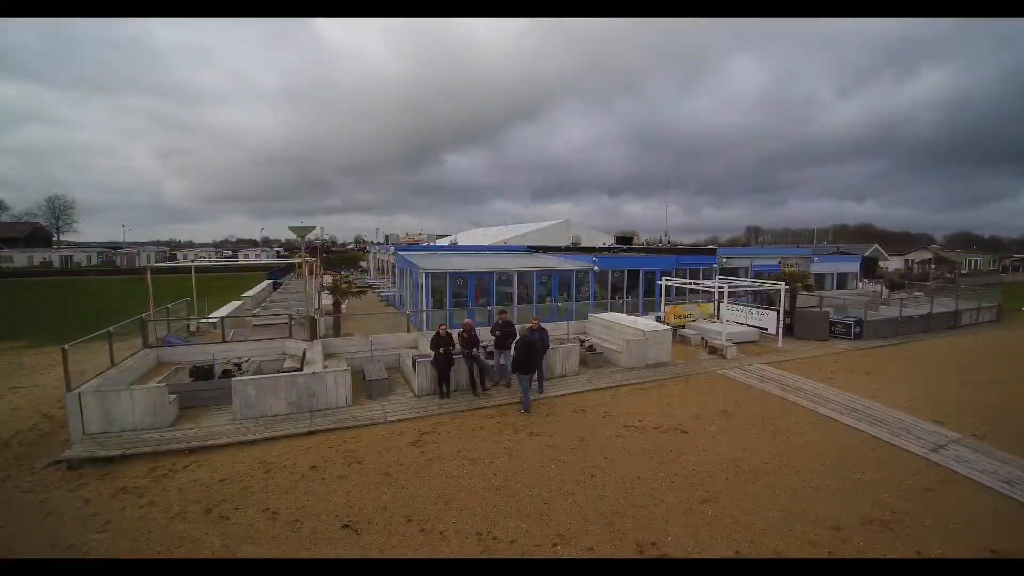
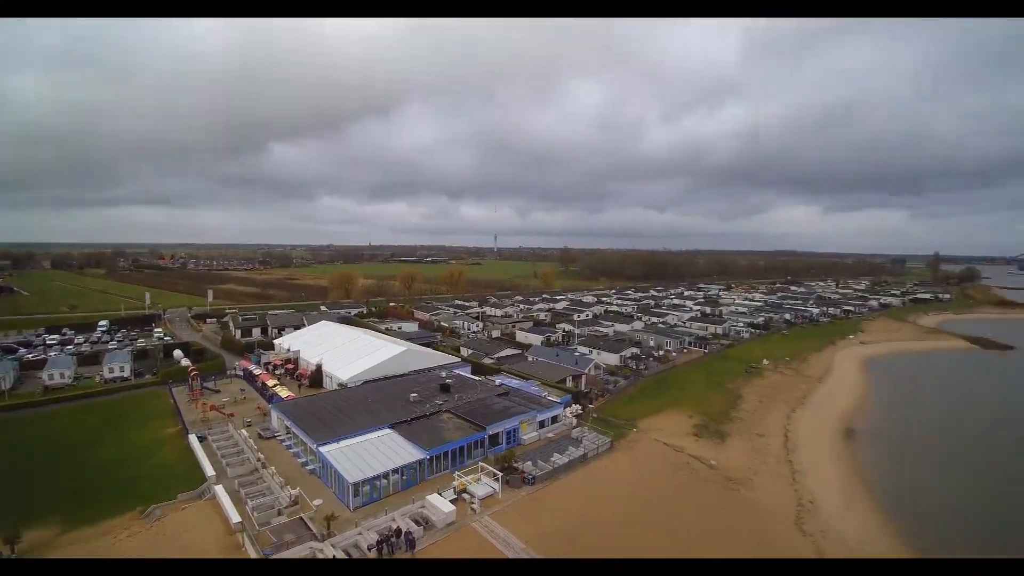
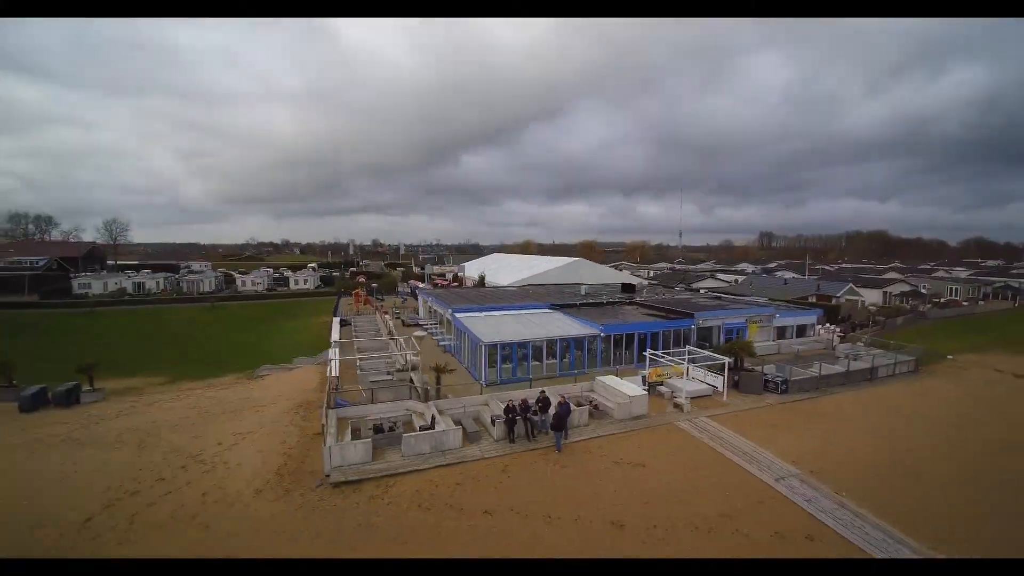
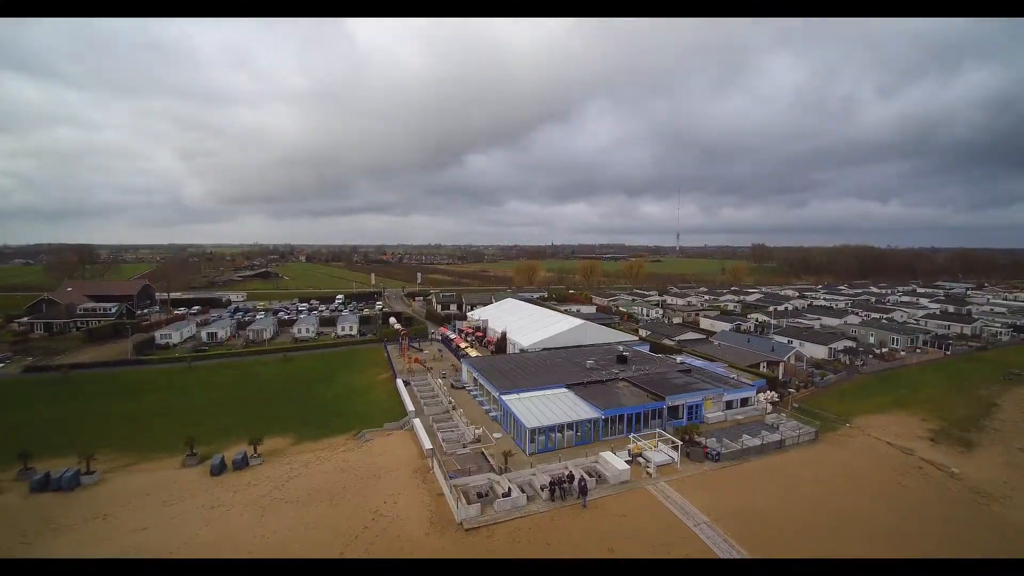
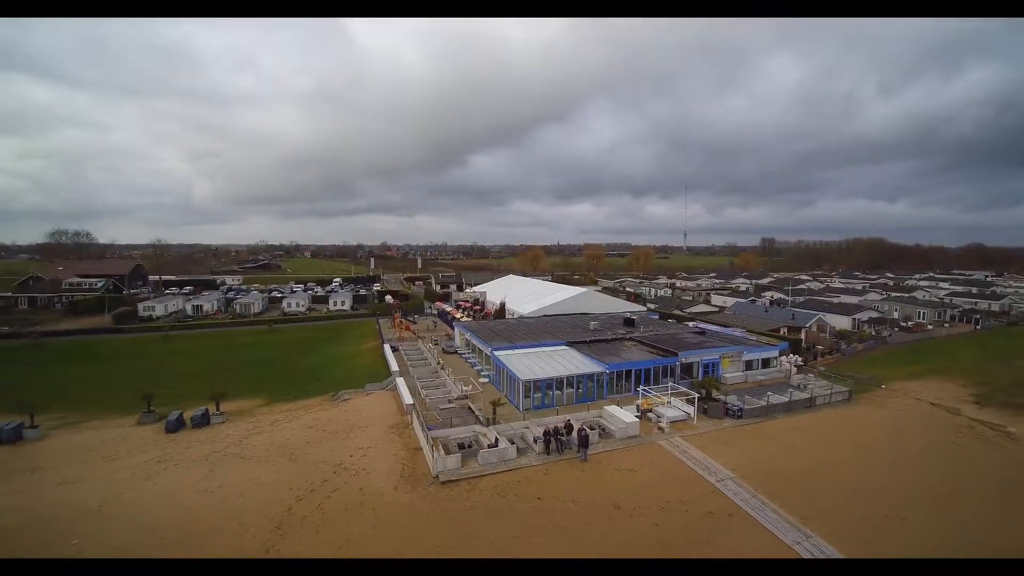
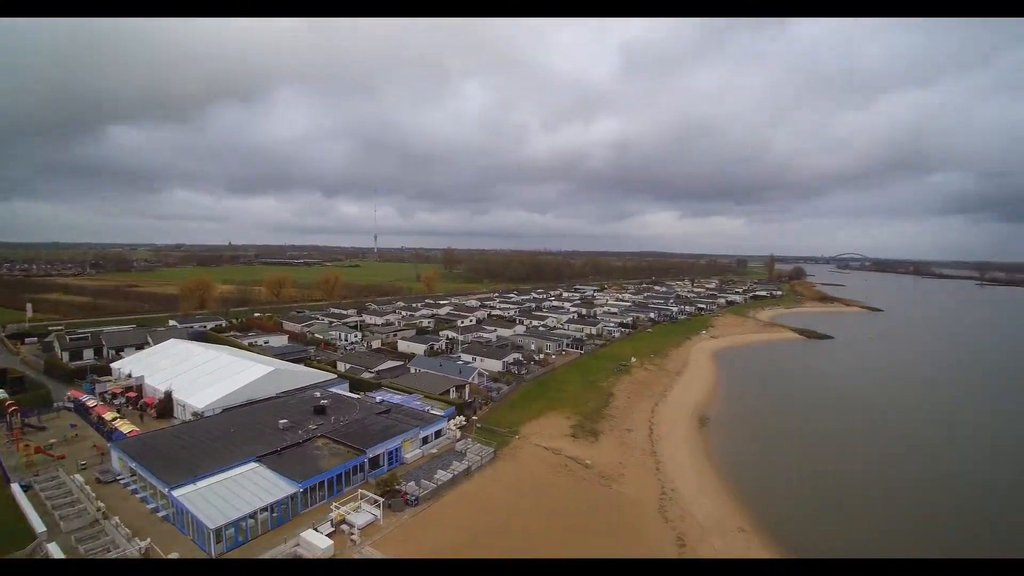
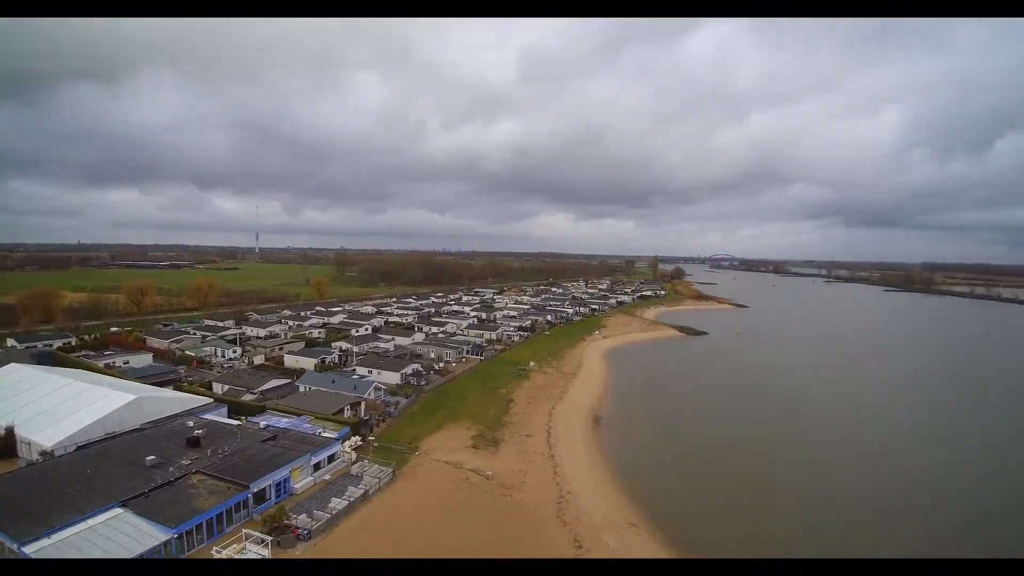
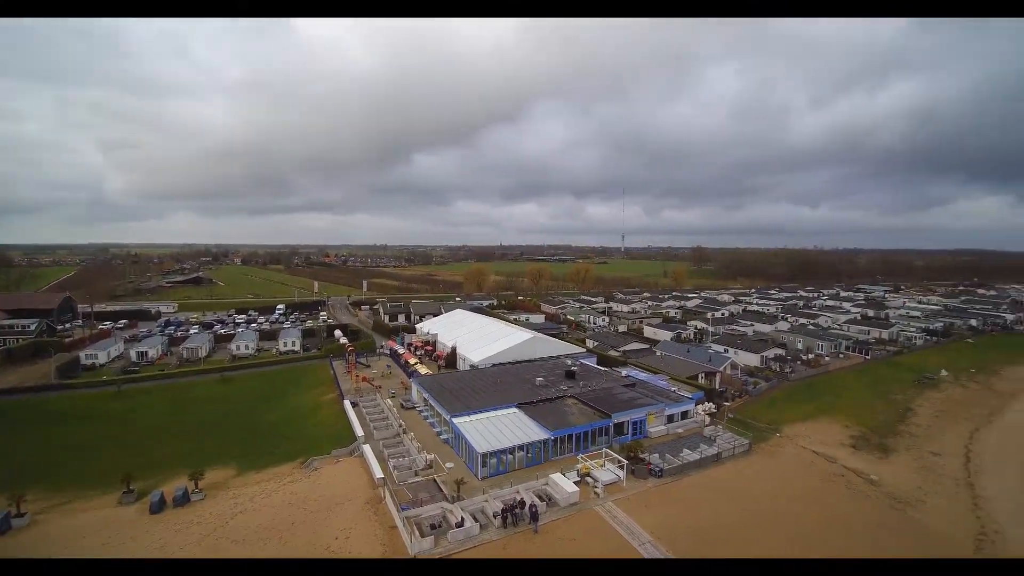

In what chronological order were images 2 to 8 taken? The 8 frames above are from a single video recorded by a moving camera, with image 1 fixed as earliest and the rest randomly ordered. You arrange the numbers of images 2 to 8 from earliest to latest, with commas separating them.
3, 5, 4, 8, 2, 6, 7
